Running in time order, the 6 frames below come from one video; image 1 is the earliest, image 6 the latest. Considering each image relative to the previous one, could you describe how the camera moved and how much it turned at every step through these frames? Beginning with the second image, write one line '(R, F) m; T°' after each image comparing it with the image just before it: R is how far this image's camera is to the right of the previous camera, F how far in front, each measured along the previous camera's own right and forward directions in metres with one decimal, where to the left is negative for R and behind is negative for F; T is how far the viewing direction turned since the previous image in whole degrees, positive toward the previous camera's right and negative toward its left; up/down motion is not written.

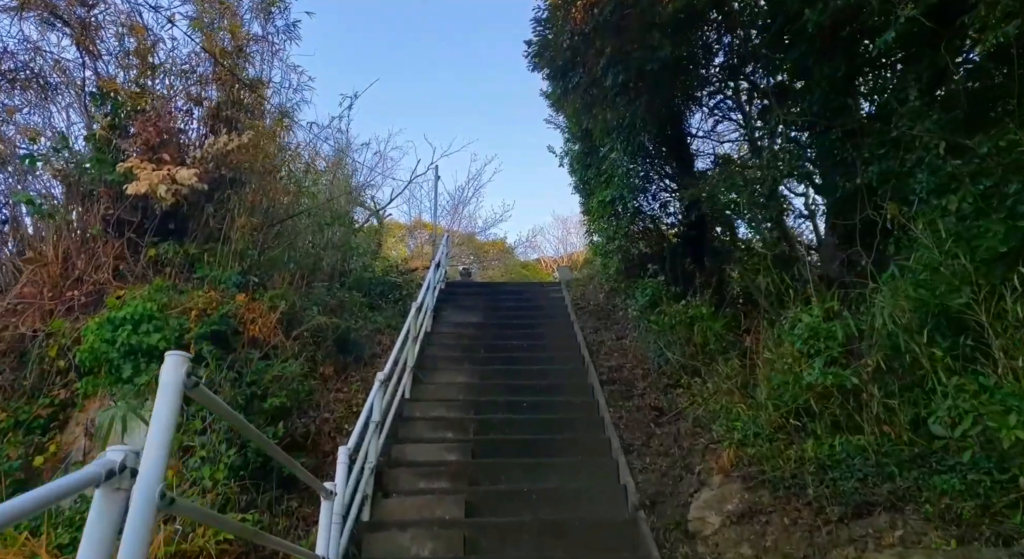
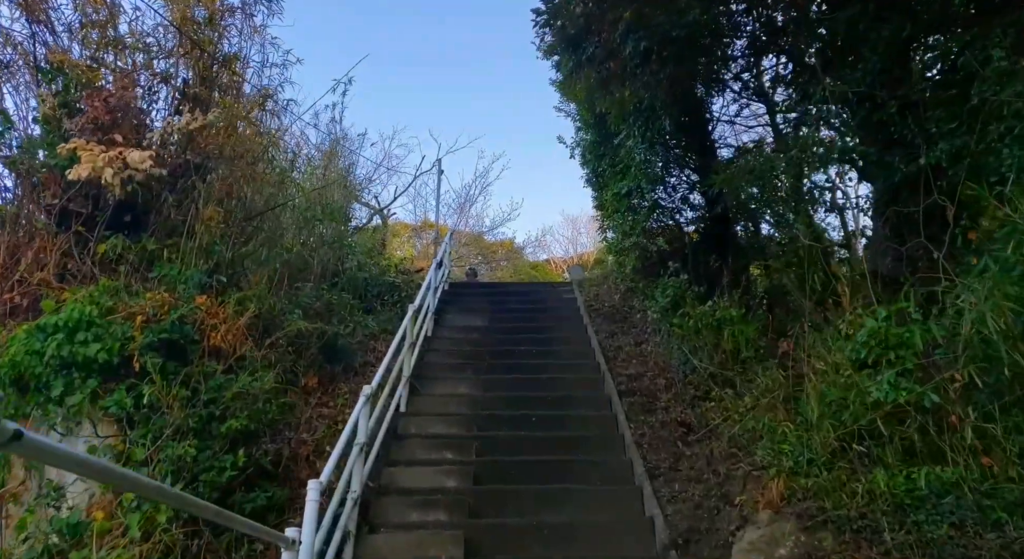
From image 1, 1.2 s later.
(0.0, +0.6) m; -1°
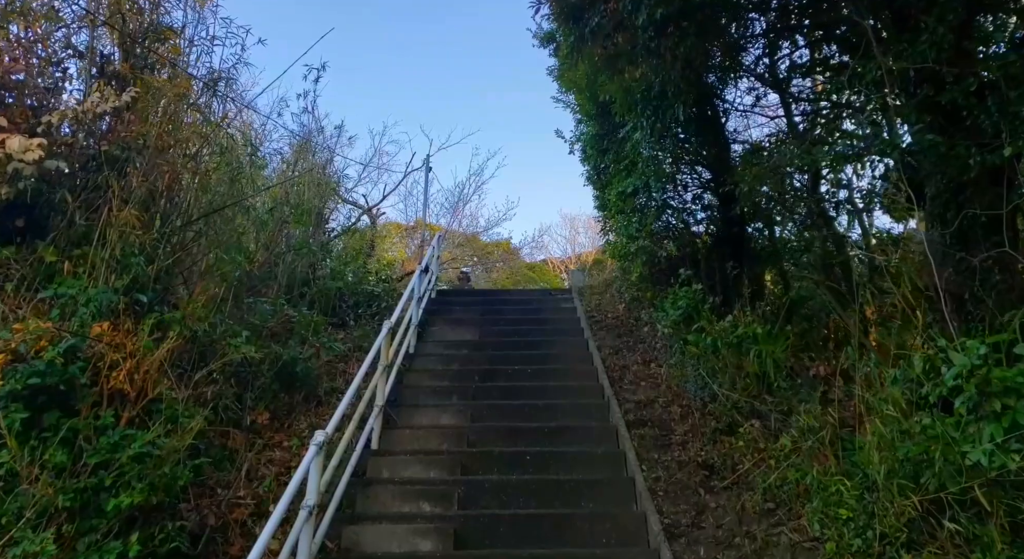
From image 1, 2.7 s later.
(0.0, +0.7) m; 0°
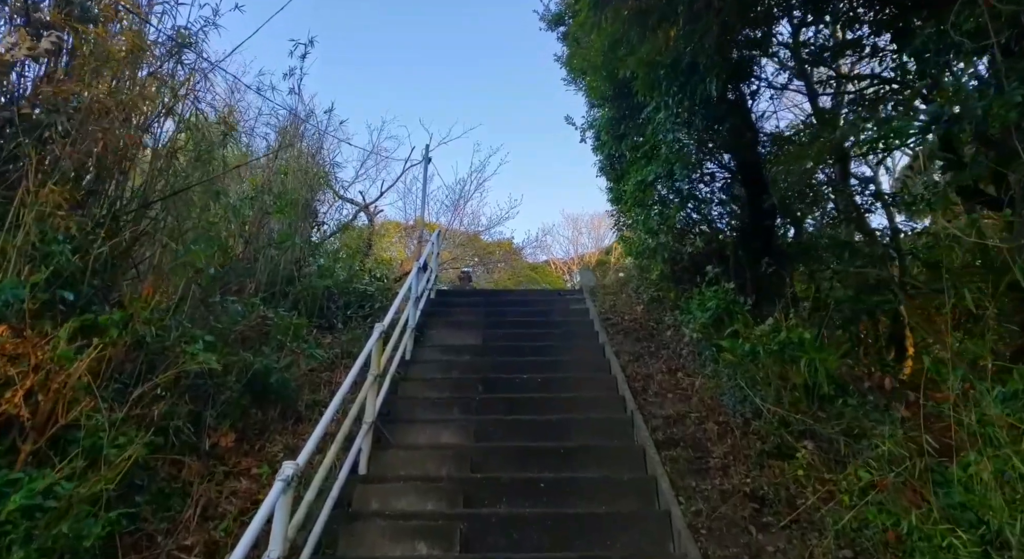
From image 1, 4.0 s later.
(-0.1, +0.6) m; 0°
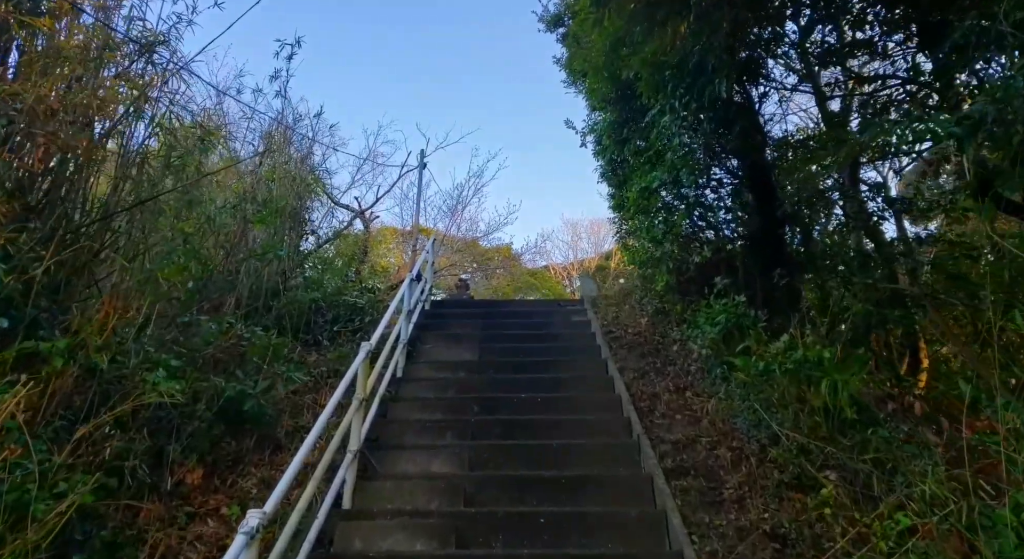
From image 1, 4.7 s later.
(0.0, +0.3) m; 0°
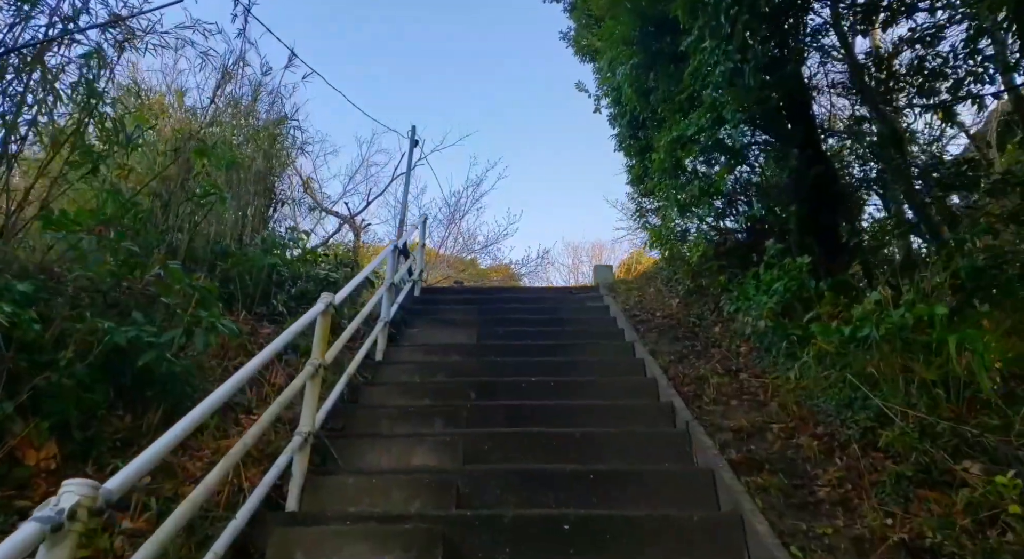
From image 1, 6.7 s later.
(-0.1, +0.9) m; 0°
